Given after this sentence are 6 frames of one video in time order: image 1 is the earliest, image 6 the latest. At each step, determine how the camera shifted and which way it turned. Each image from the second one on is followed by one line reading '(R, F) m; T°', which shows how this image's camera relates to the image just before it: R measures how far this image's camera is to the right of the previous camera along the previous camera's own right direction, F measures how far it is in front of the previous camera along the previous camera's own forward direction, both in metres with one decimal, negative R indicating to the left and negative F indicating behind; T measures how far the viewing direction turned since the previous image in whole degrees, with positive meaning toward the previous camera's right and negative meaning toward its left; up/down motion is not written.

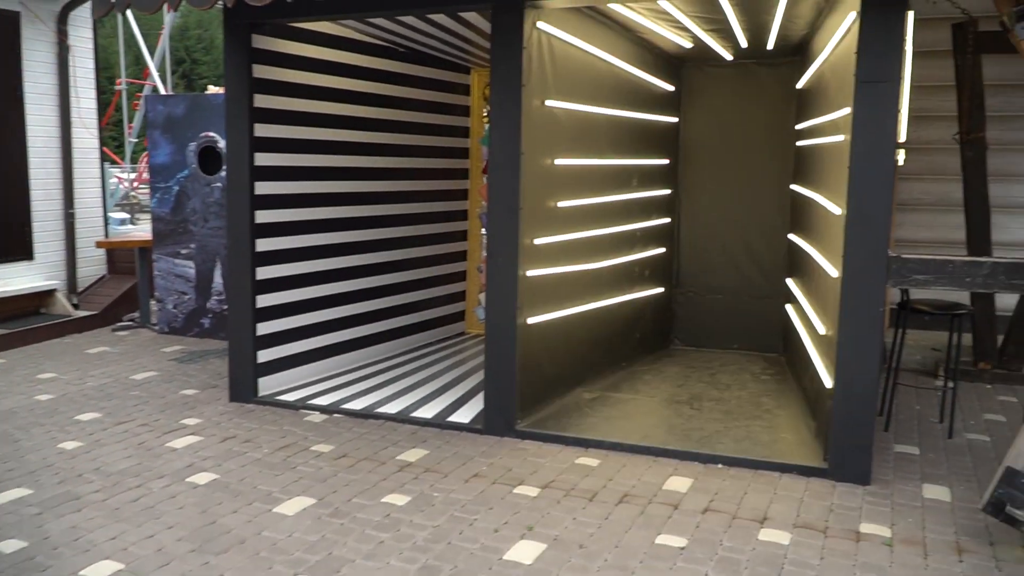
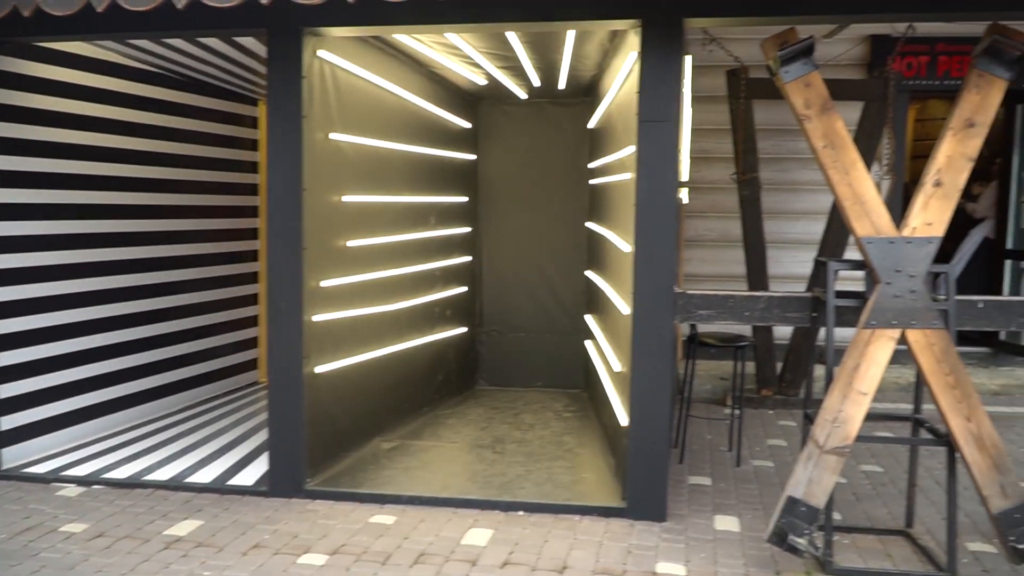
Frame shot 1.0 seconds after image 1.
(+0.1, +0.2) m; +13°
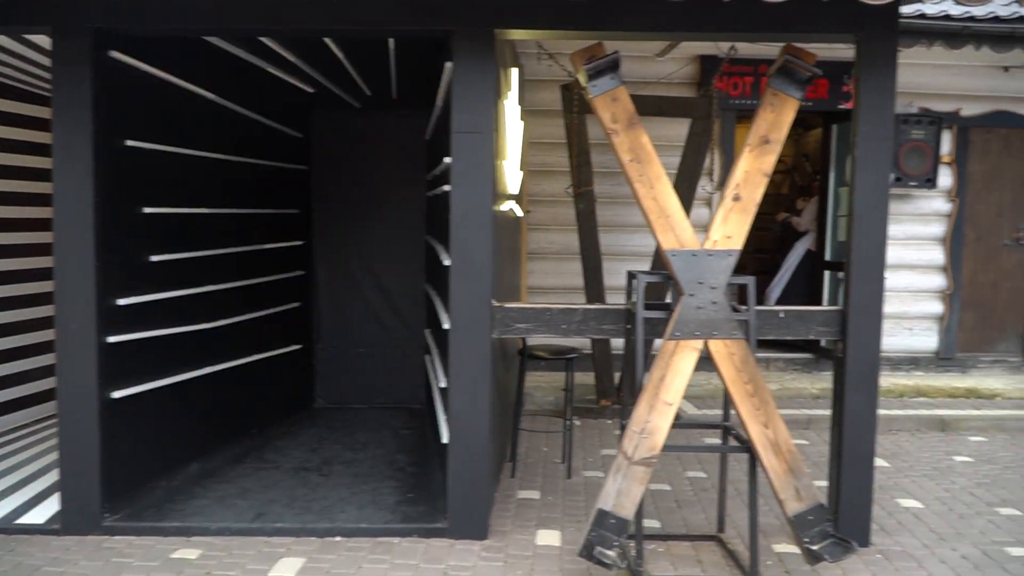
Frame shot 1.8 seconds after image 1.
(+0.3, +0.1) m; +9°
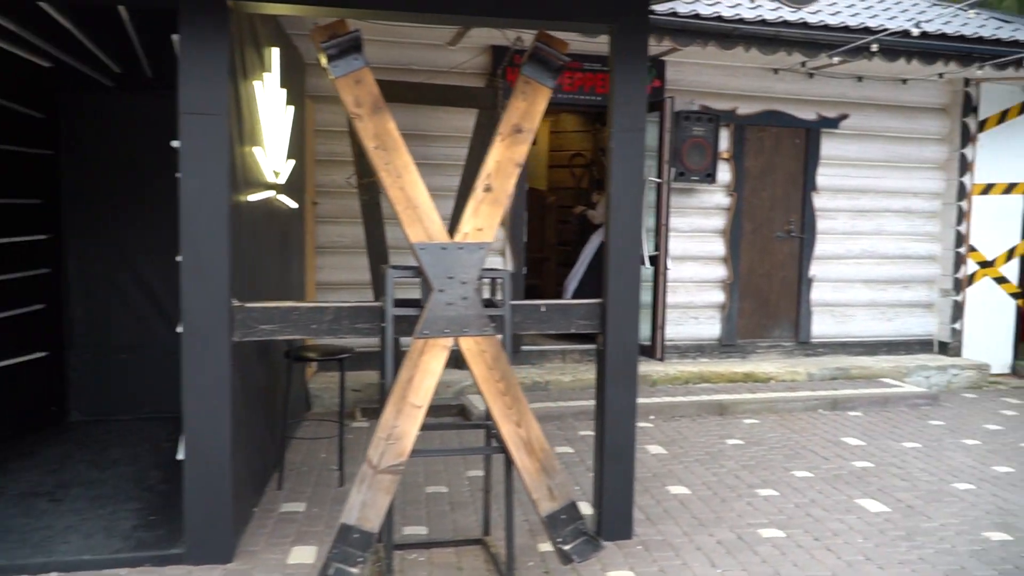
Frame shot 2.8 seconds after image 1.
(+0.4, +0.2) m; +11°
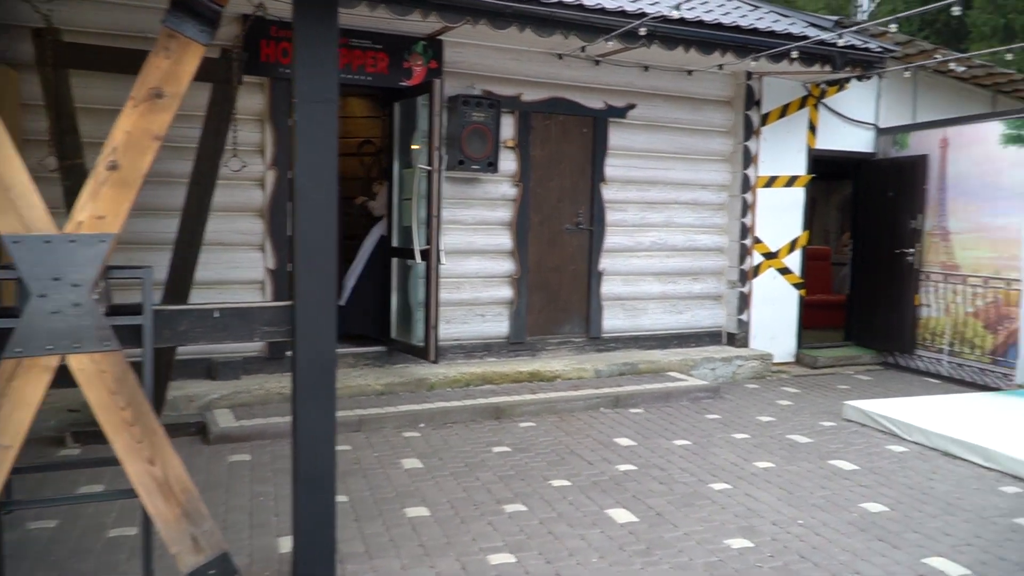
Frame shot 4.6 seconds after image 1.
(+0.7, +0.5) m; +10°
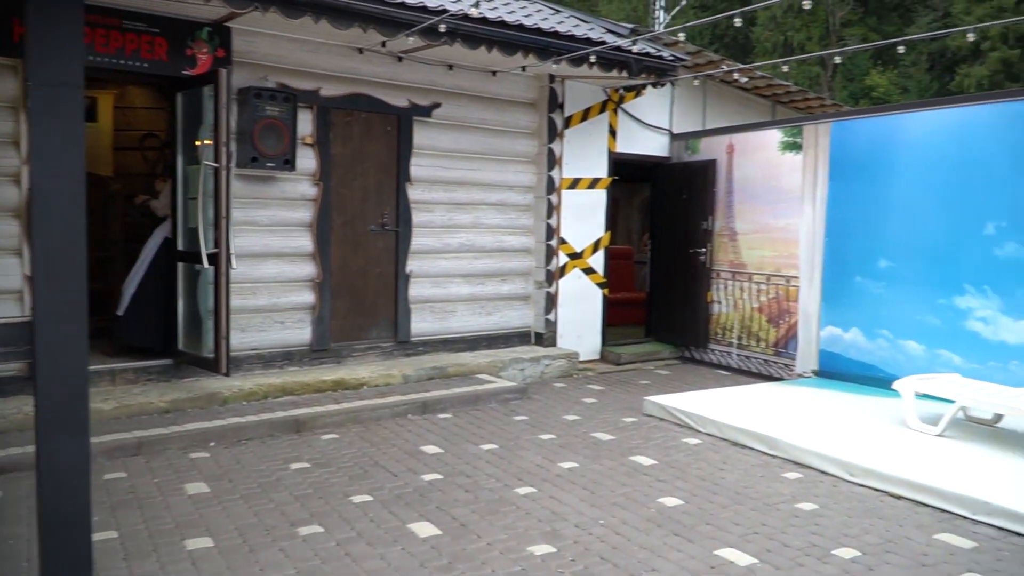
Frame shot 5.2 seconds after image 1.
(+0.1, +0.2) m; +12°
